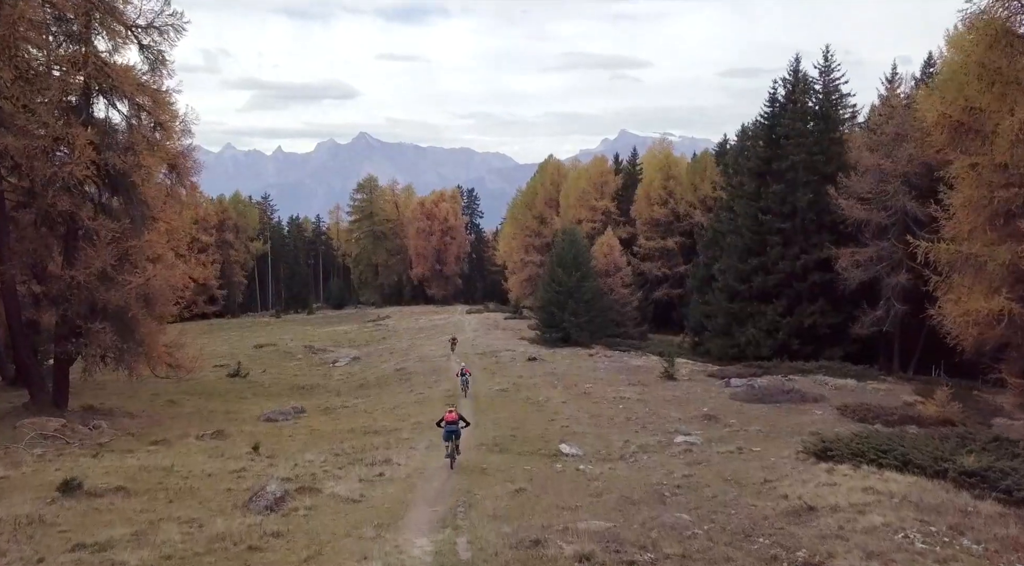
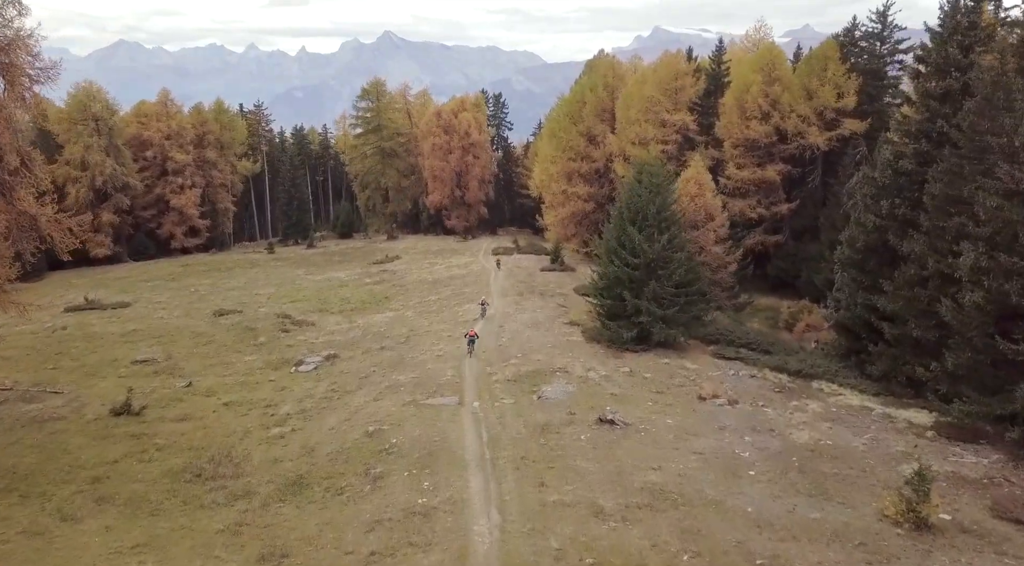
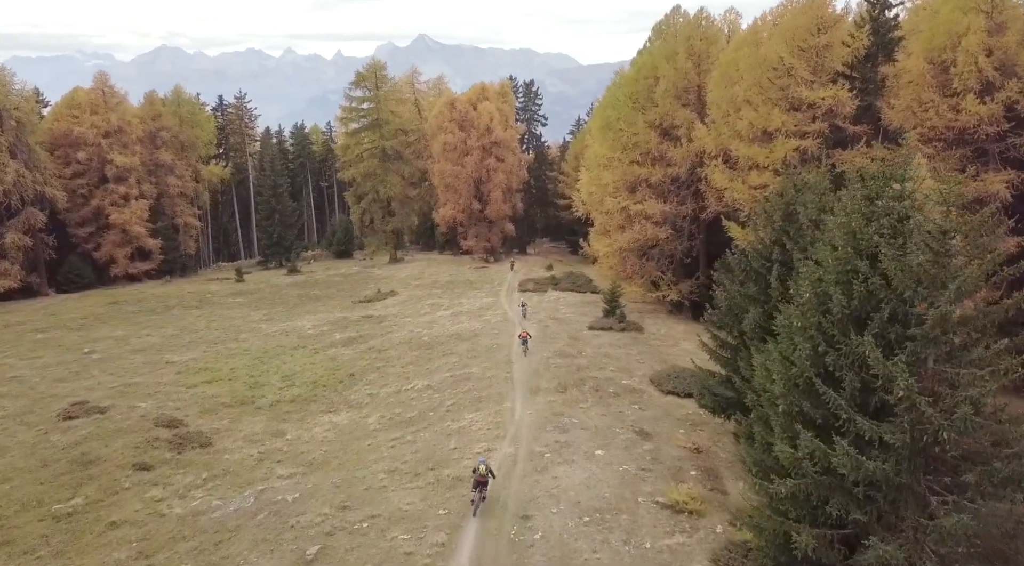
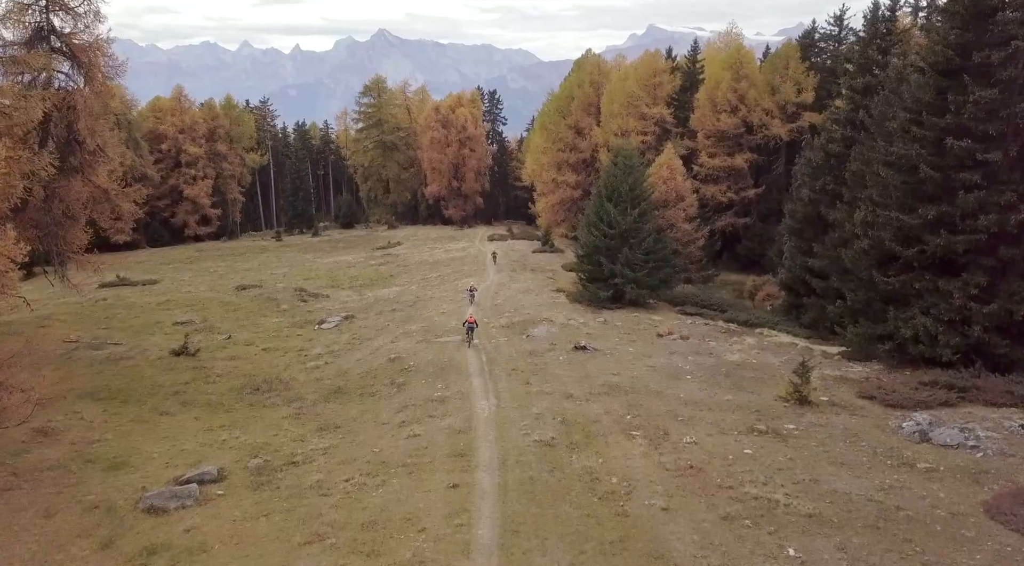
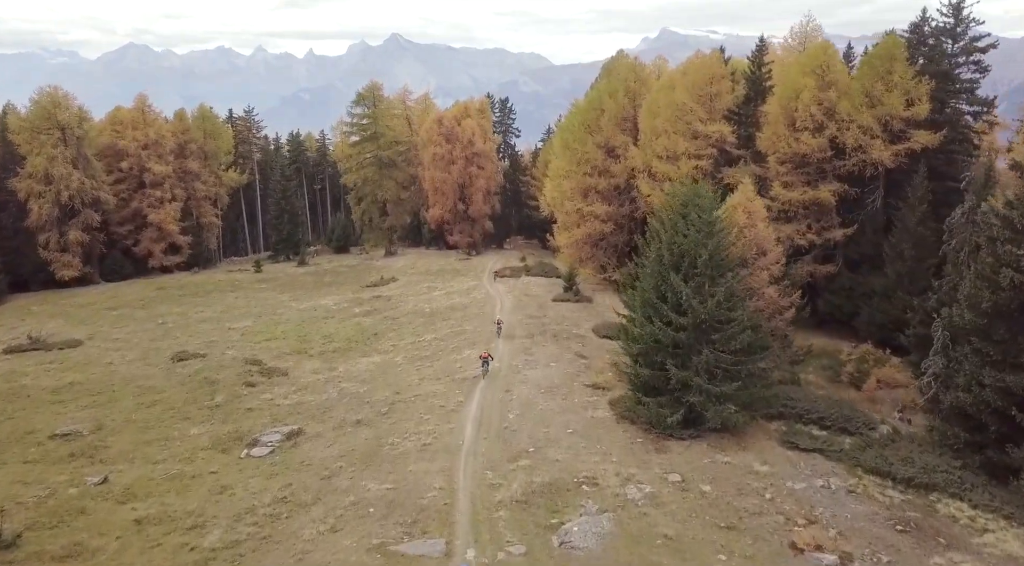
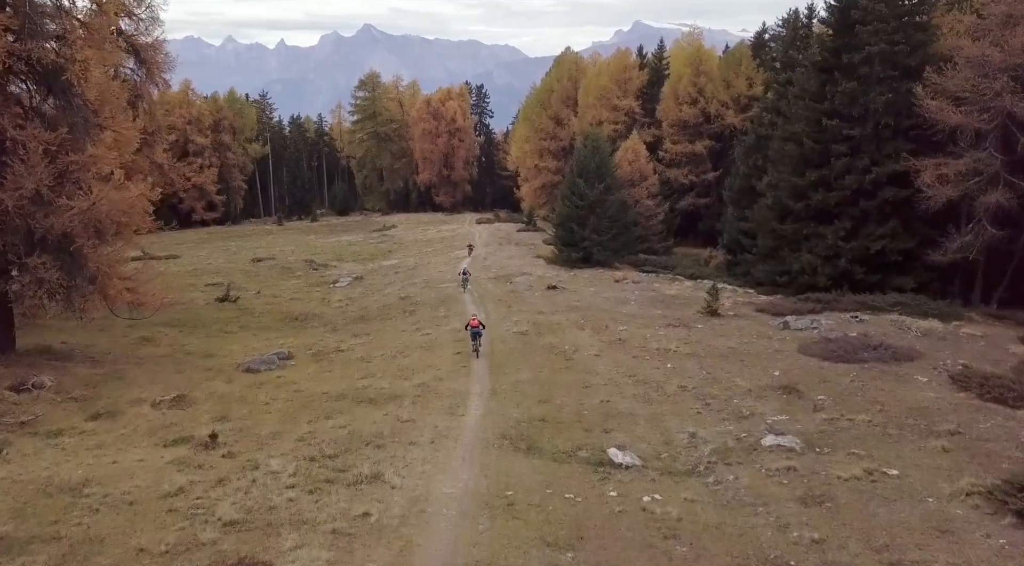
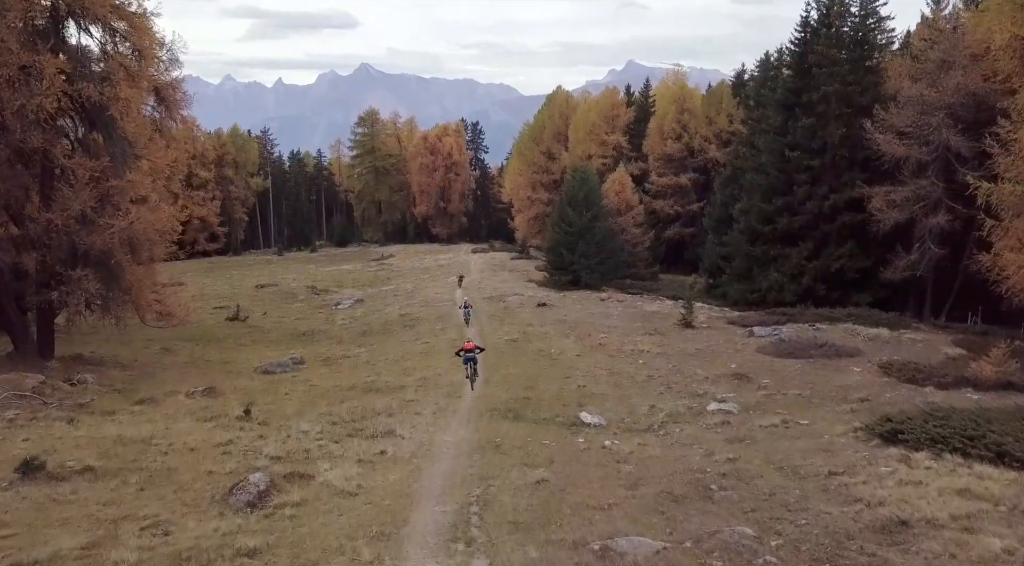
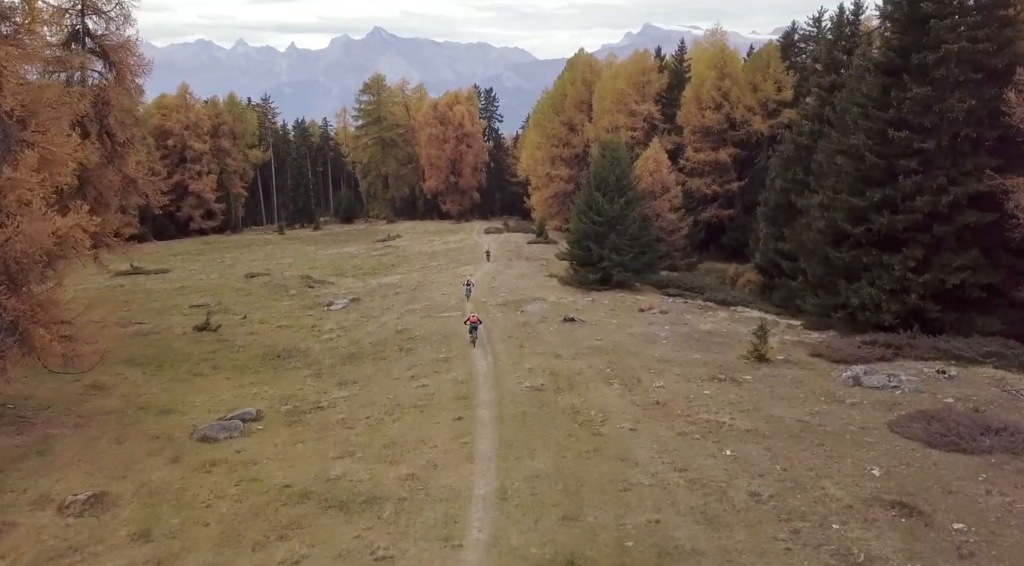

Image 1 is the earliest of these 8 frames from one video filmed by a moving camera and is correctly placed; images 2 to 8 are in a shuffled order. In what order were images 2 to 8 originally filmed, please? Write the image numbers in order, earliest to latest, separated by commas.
7, 6, 8, 4, 2, 5, 3
